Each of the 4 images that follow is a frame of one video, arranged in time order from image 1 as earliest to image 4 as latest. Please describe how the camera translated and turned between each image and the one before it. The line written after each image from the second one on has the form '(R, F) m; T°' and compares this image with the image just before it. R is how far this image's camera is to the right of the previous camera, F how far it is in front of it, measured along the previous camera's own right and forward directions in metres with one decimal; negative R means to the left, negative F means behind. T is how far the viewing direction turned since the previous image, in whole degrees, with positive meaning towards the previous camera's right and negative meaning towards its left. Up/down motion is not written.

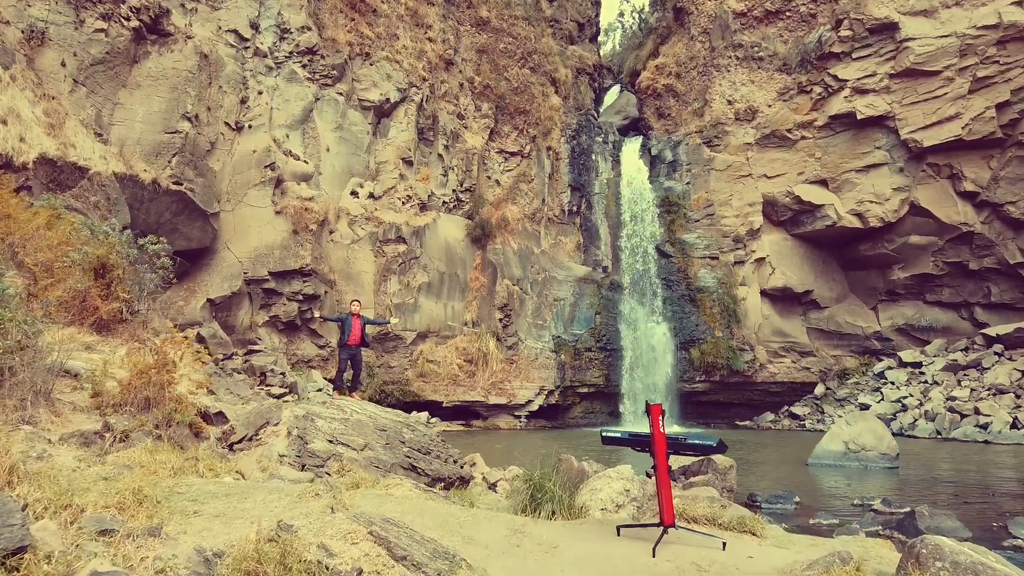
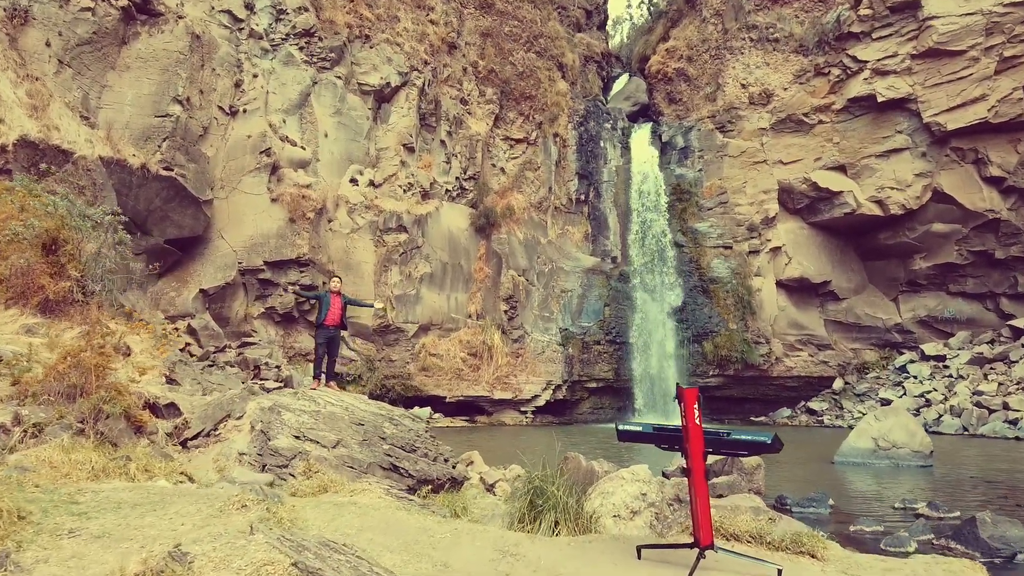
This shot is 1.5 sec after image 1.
(+0.1, +0.7) m; -1°
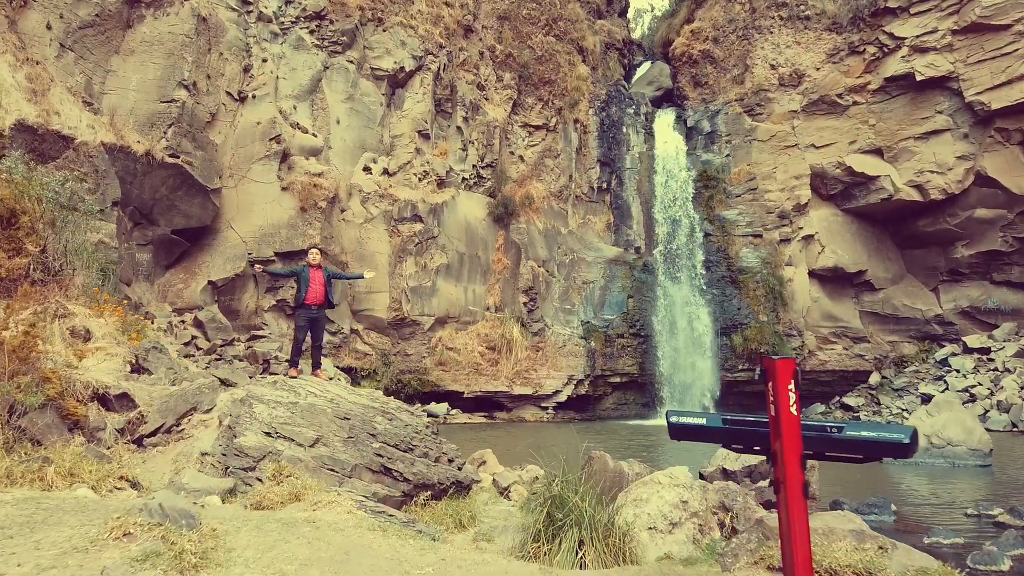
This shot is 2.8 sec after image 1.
(0.0, +0.7) m; -2°
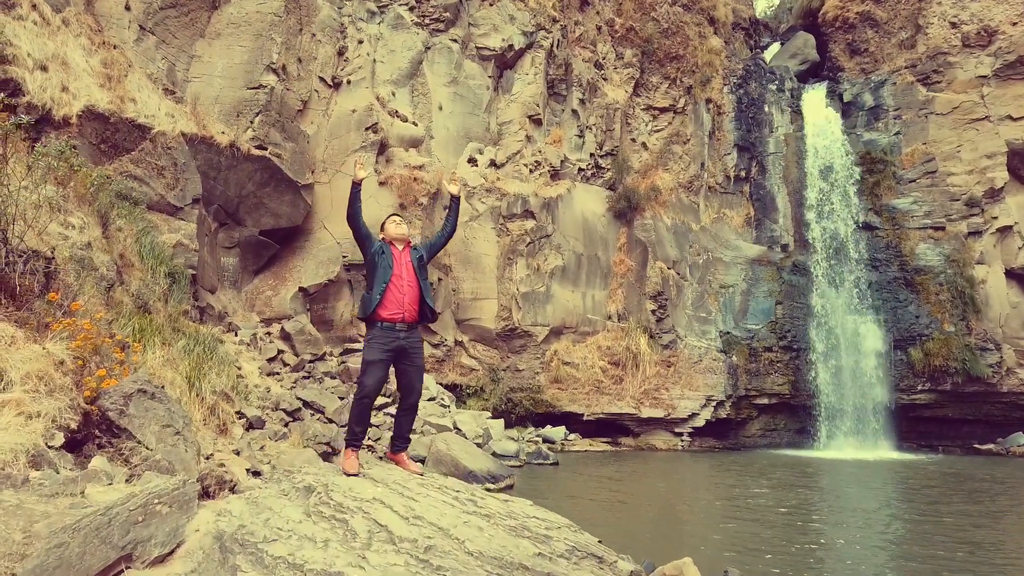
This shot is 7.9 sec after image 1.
(-0.5, +2.1) m; -8°
